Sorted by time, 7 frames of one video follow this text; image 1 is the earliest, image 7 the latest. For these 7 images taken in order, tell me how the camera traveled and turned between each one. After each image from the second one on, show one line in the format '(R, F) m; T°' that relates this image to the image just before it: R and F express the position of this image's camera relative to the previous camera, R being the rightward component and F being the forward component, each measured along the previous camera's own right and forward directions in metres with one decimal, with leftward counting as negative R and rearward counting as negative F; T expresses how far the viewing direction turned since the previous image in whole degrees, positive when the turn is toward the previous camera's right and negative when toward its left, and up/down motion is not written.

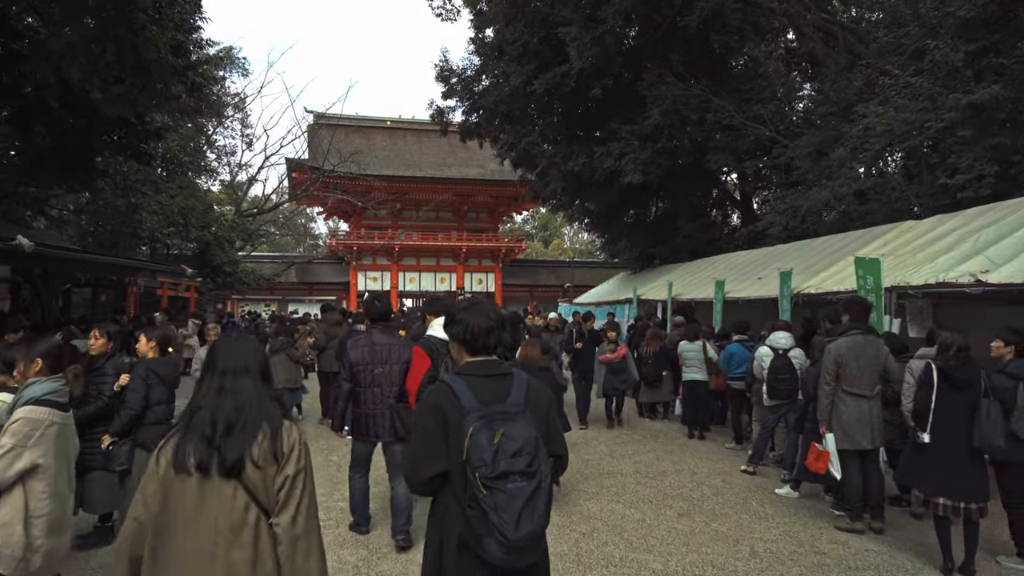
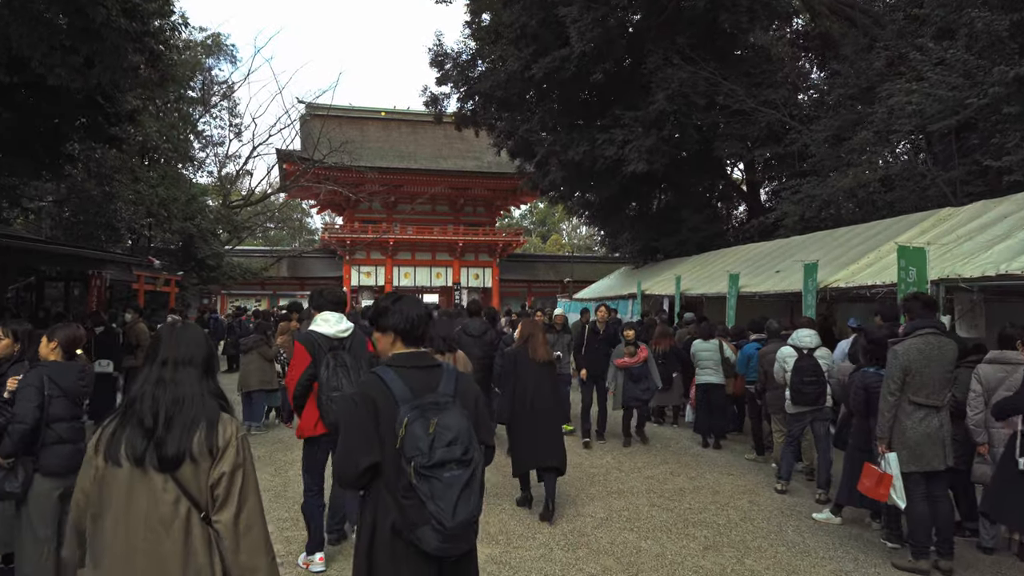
(0.0, +0.7) m; 0°
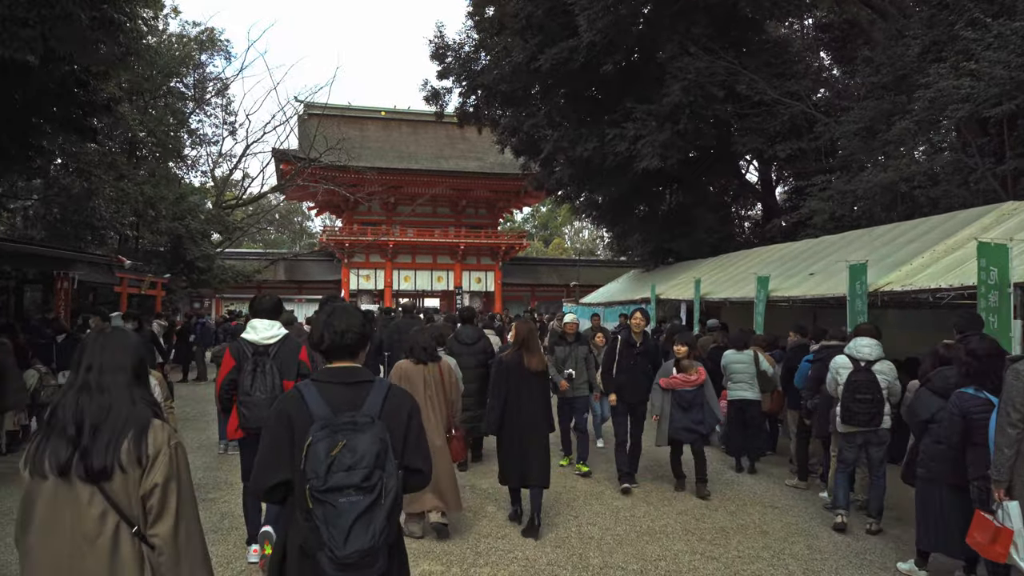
(-0.1, +0.7) m; 0°
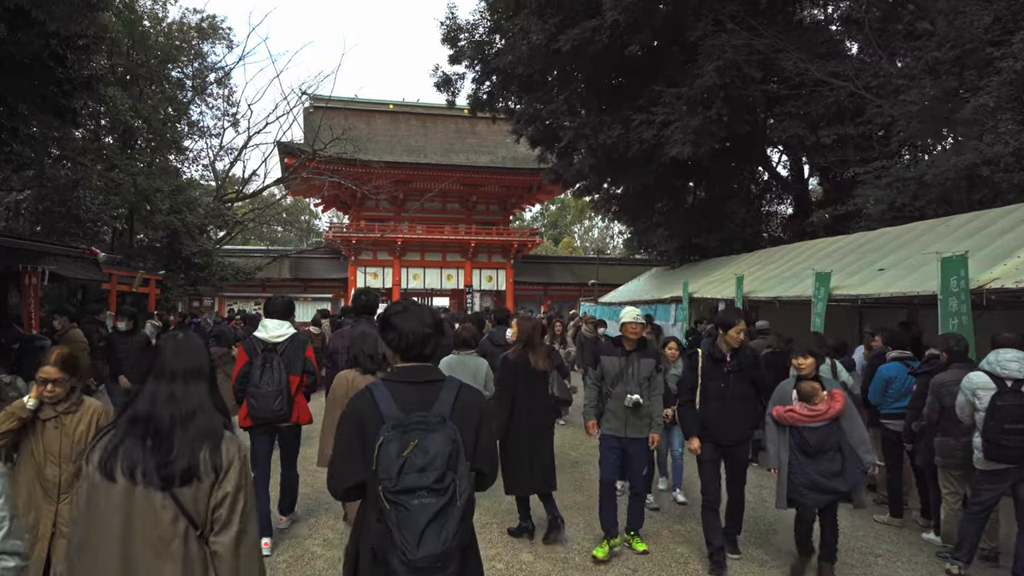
(-0.2, +0.9) m; -1°
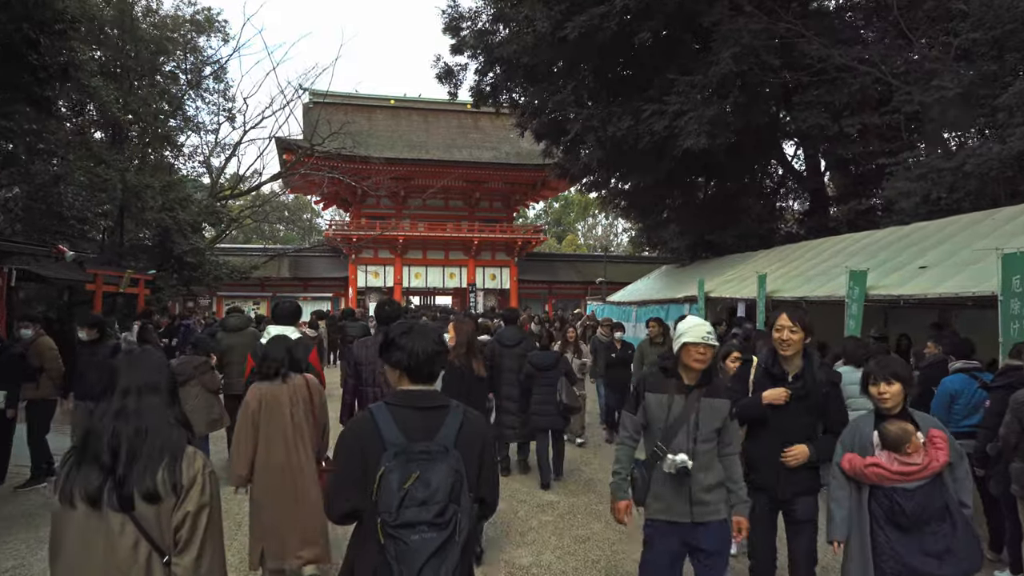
(0.0, +0.5) m; 0°
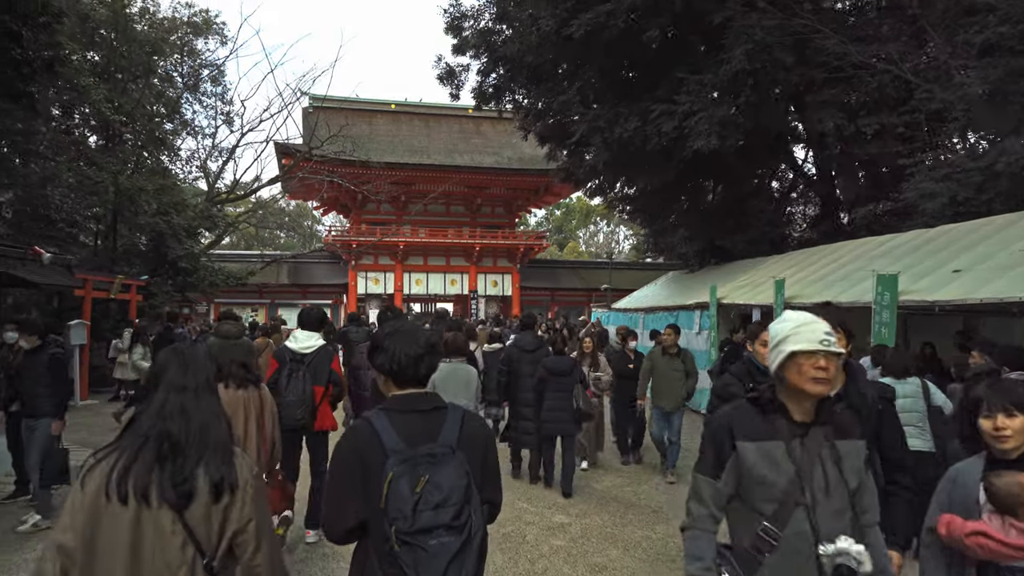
(0.0, +0.4) m; 0°
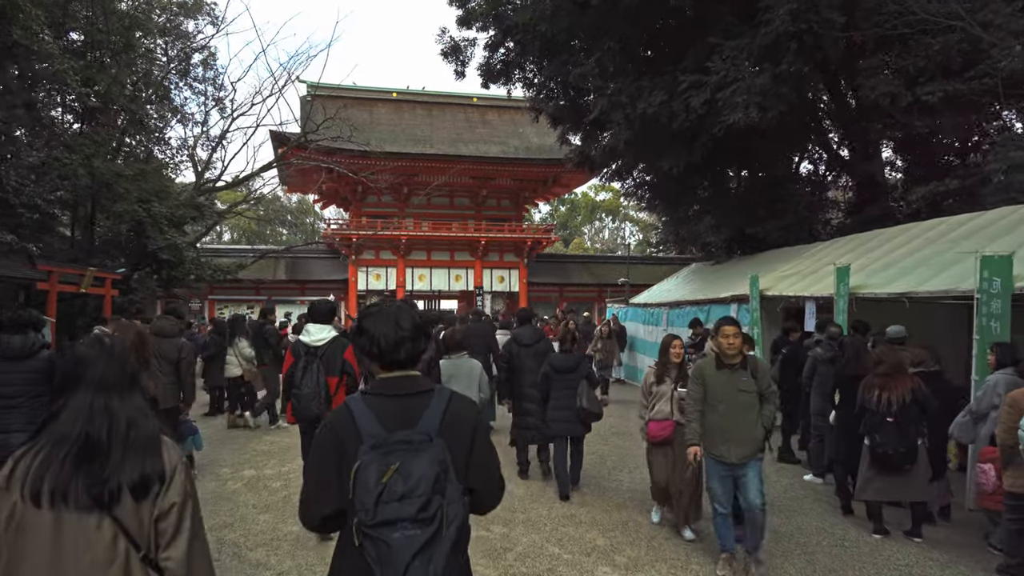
(-0.1, +1.1) m; 0°
